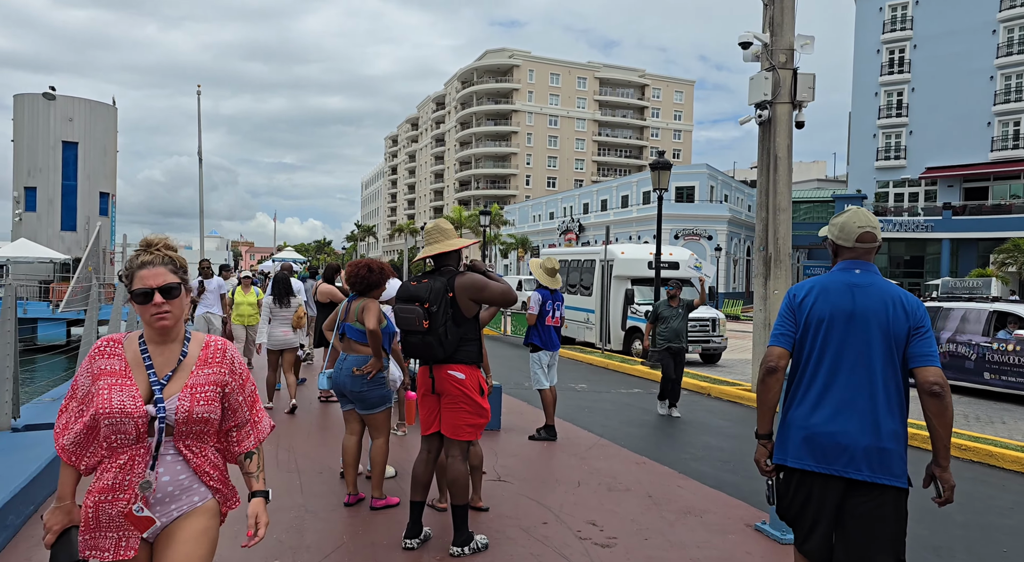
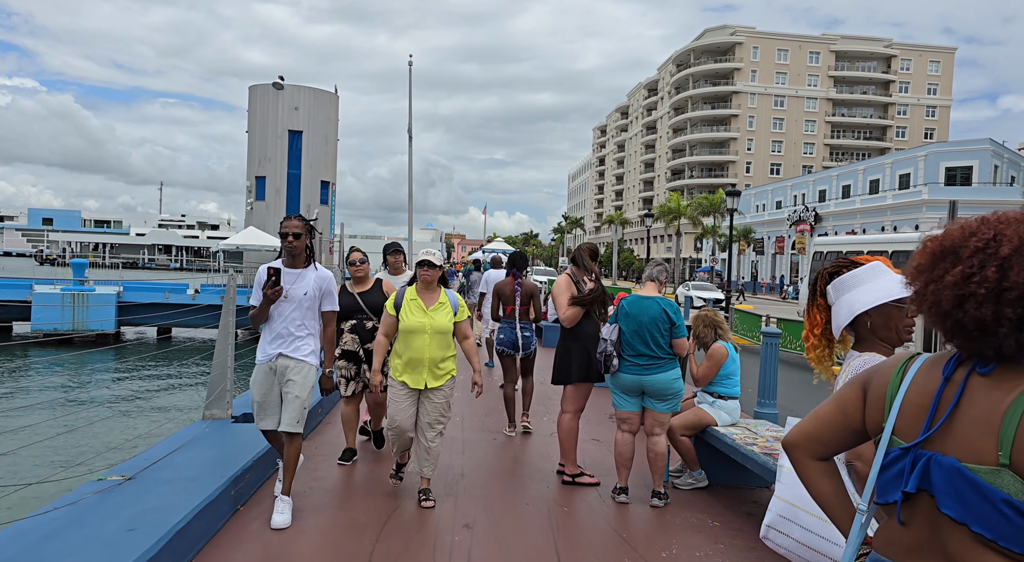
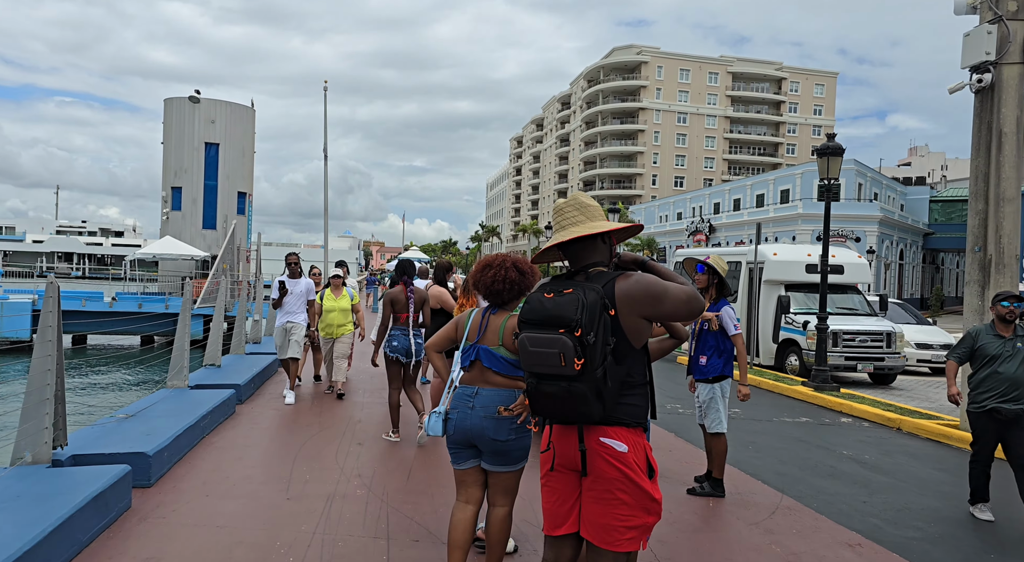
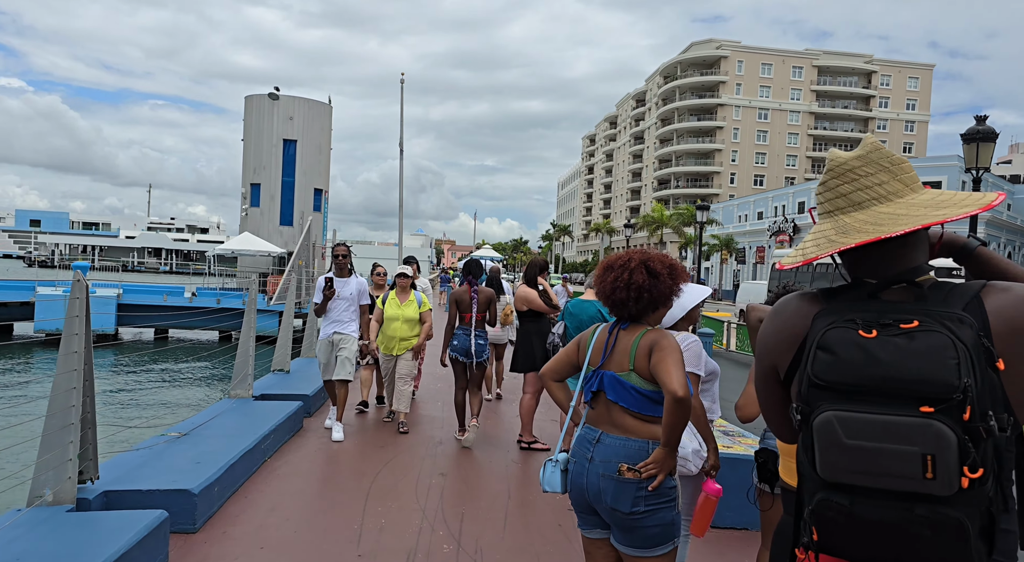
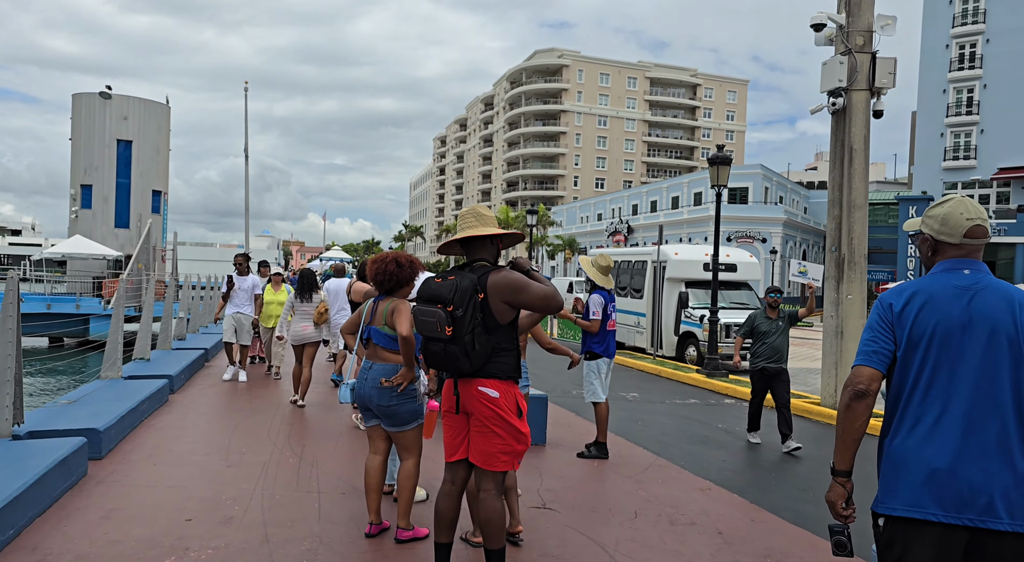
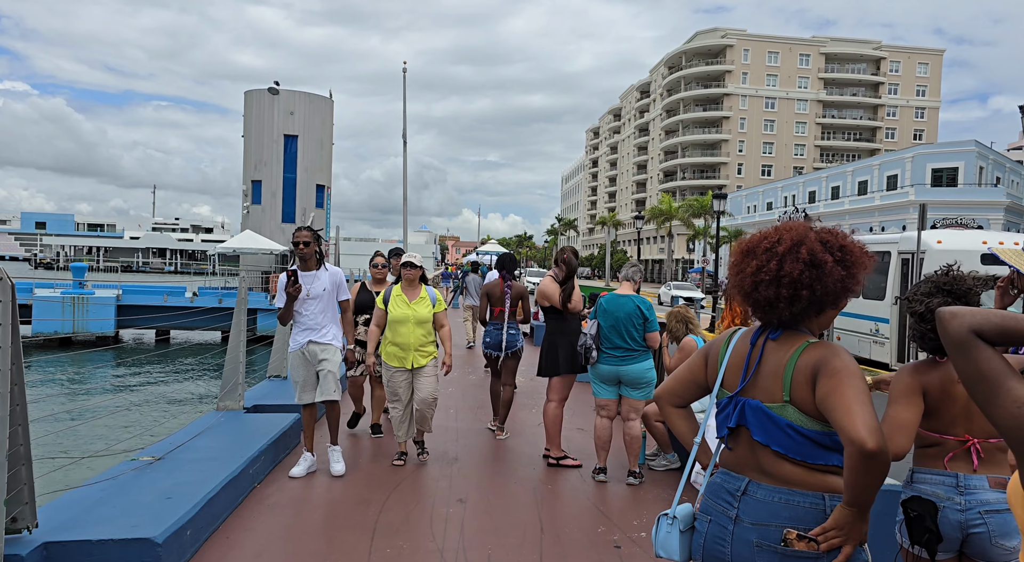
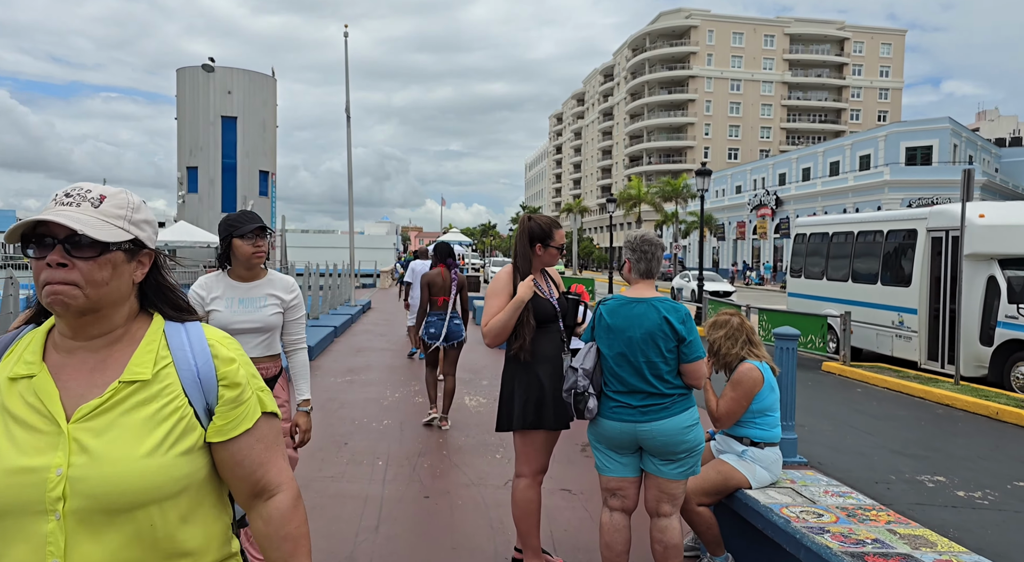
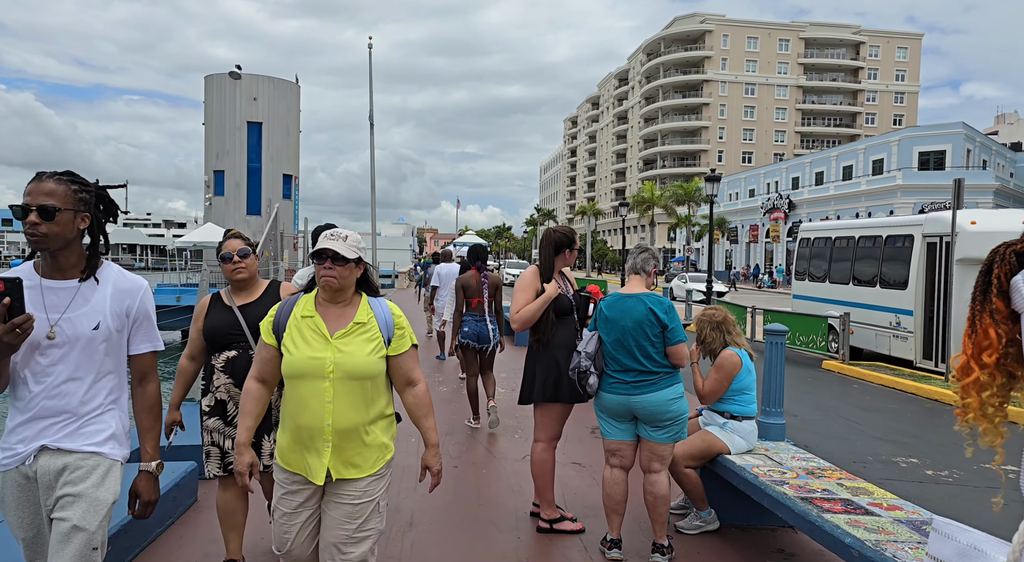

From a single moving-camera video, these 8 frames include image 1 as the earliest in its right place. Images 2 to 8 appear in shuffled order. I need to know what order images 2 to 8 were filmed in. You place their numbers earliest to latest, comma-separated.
5, 3, 4, 6, 2, 8, 7
